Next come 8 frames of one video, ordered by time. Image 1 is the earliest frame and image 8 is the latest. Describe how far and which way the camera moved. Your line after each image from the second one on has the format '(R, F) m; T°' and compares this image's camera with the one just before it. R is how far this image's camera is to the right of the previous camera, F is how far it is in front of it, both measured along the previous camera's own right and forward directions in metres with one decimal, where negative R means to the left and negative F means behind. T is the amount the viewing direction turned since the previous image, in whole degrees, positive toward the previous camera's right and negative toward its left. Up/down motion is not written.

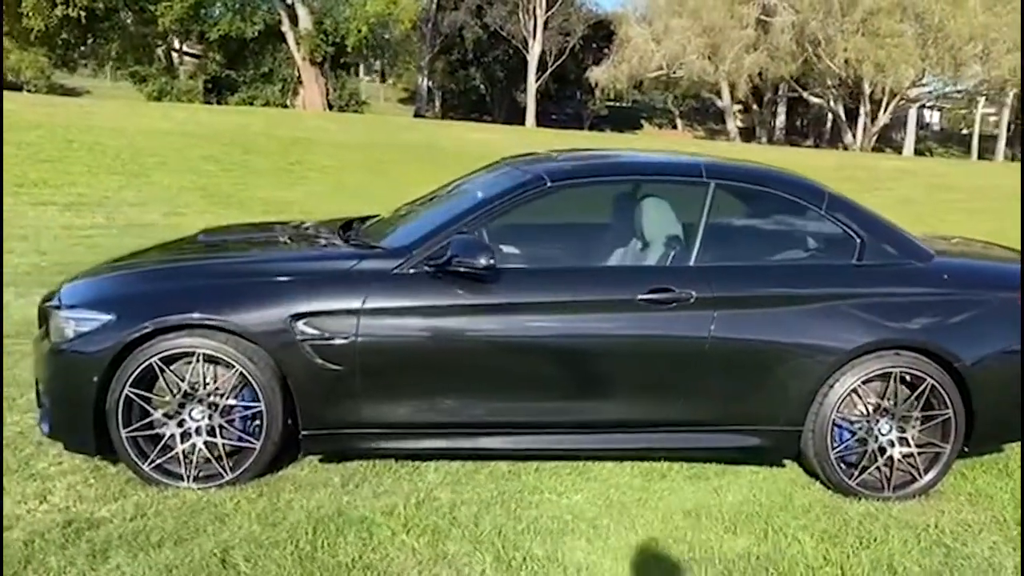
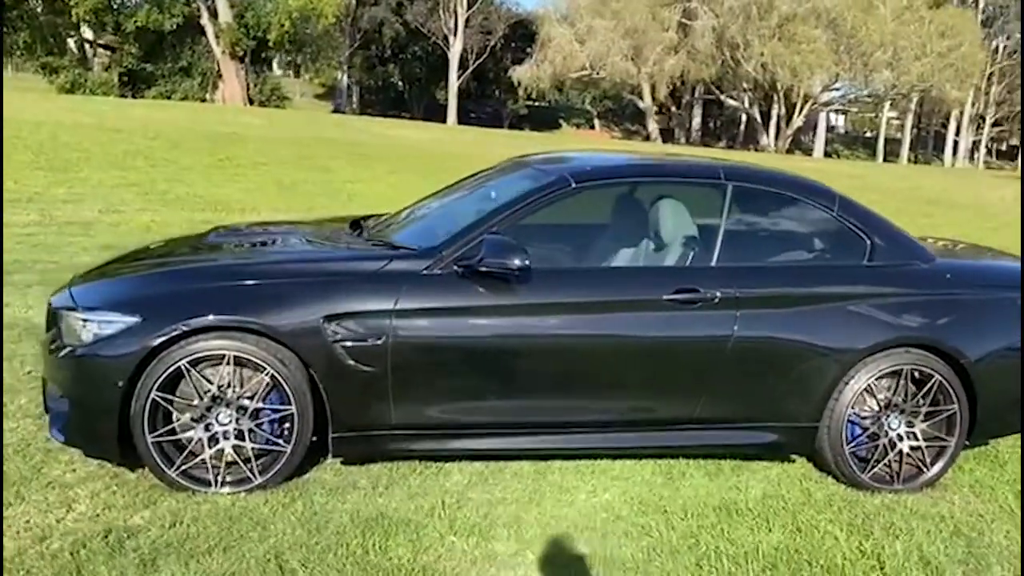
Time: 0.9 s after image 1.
(-0.4, 0.0) m; +5°
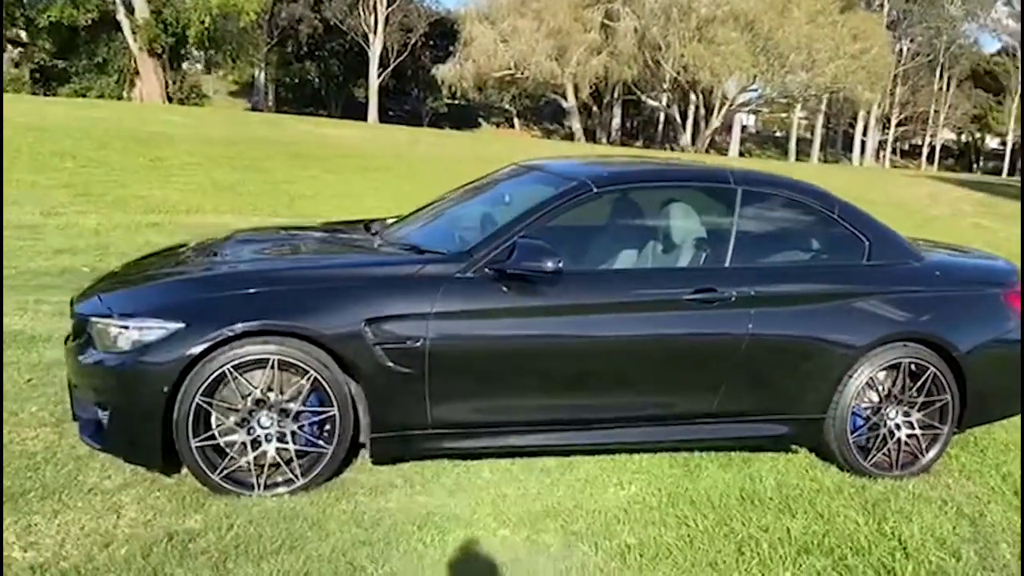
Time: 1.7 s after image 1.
(-0.4, -0.1) m; +5°
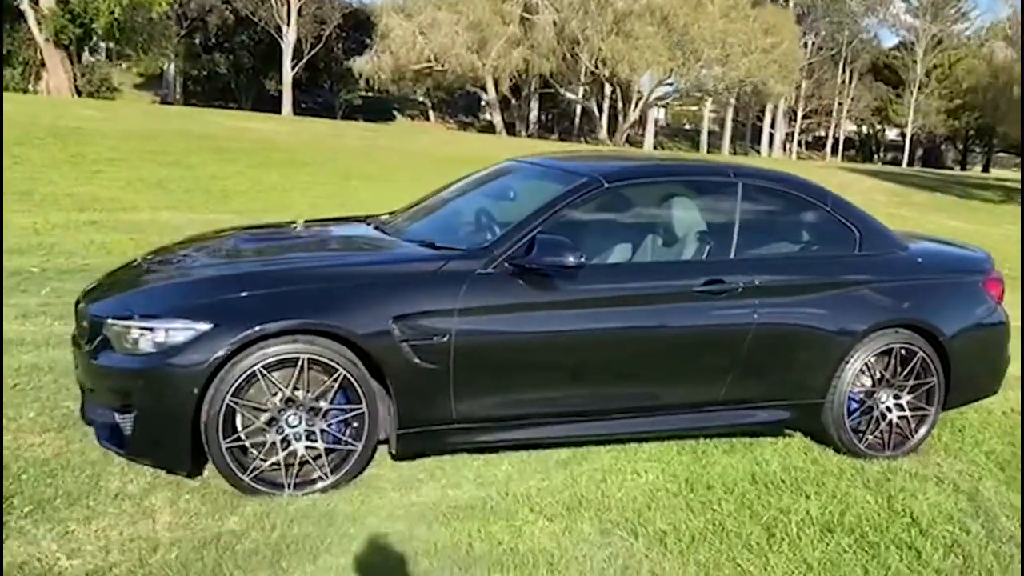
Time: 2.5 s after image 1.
(-0.4, 0.0) m; +5°
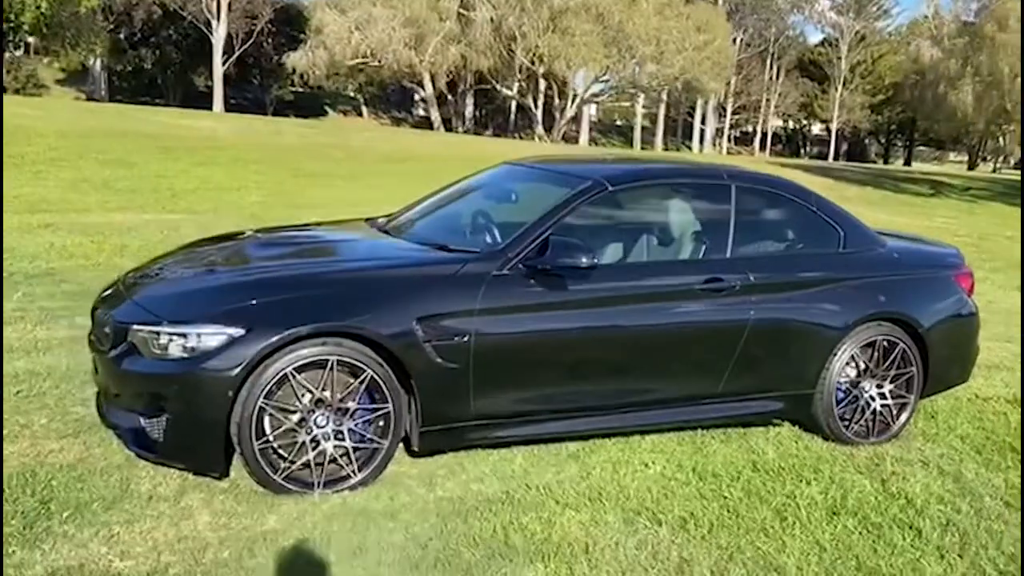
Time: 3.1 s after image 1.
(-0.3, -0.1) m; +4°
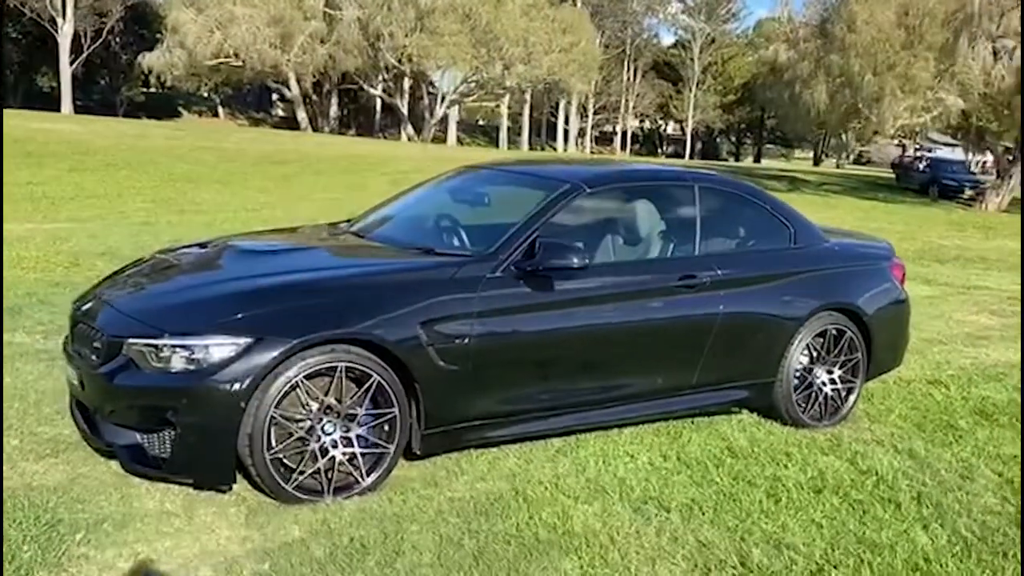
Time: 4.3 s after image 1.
(-0.5, -0.1) m; +8°
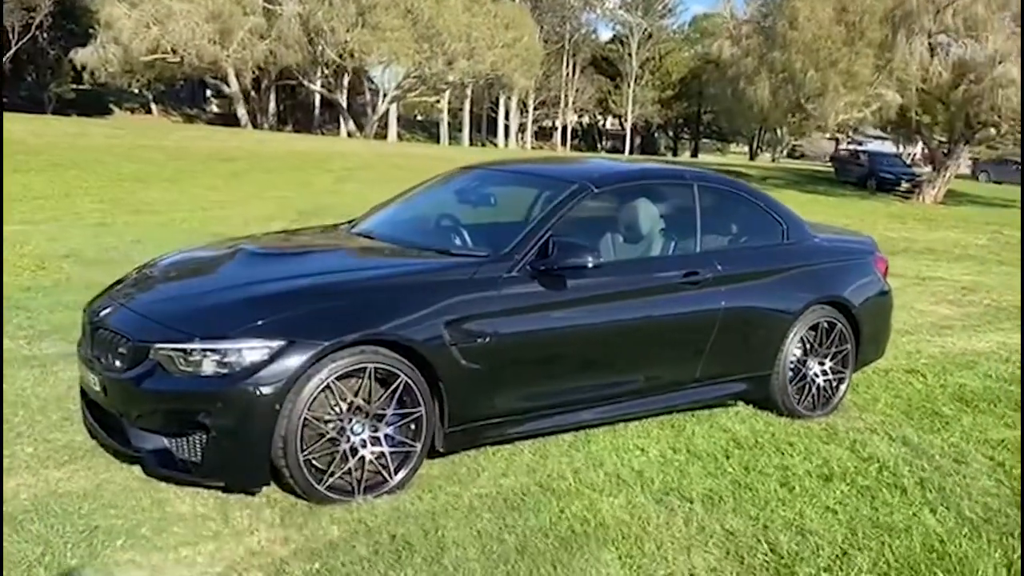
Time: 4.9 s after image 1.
(-0.3, -0.1) m; +3°
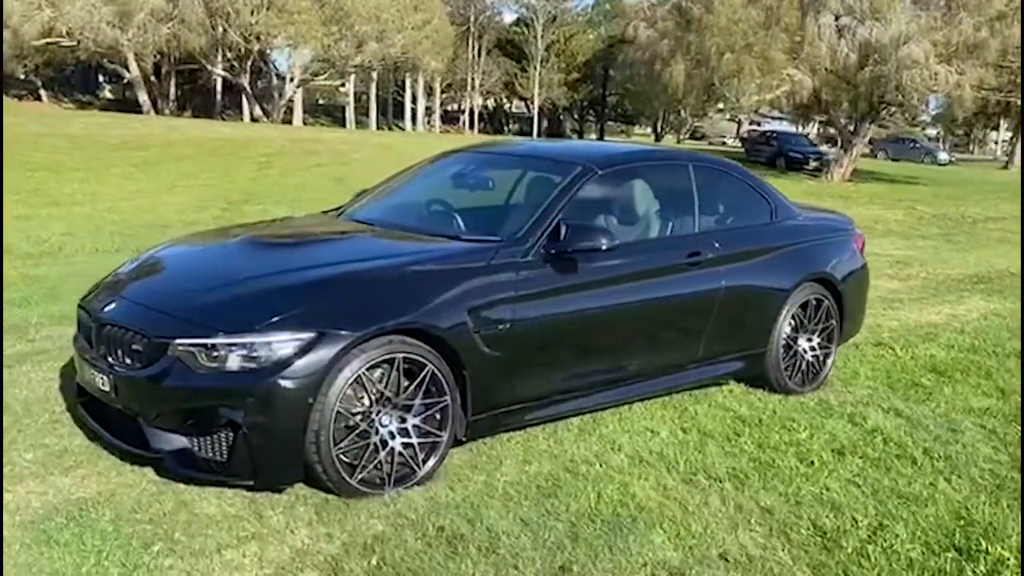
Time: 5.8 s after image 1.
(-0.4, +0.1) m; +5°
